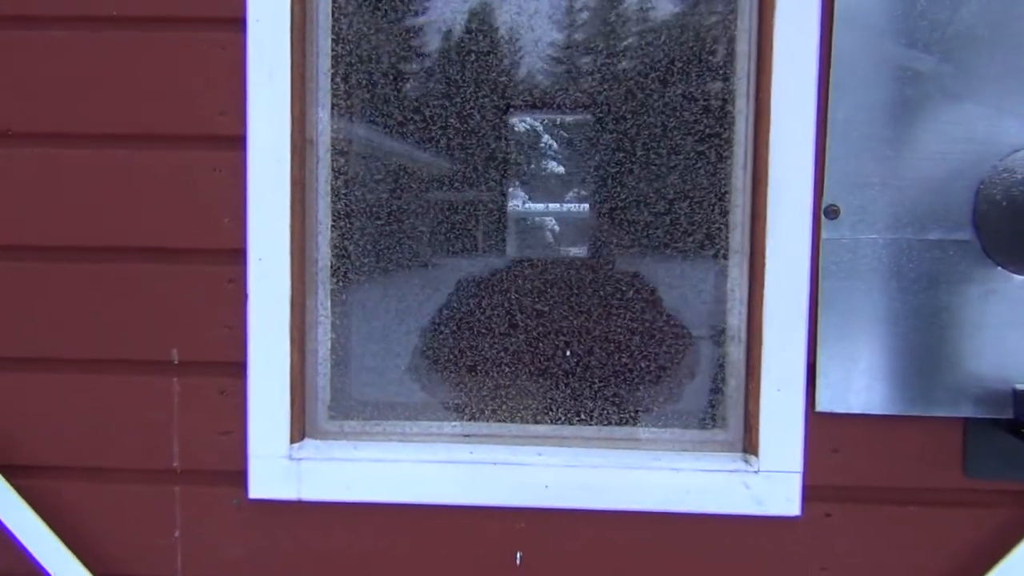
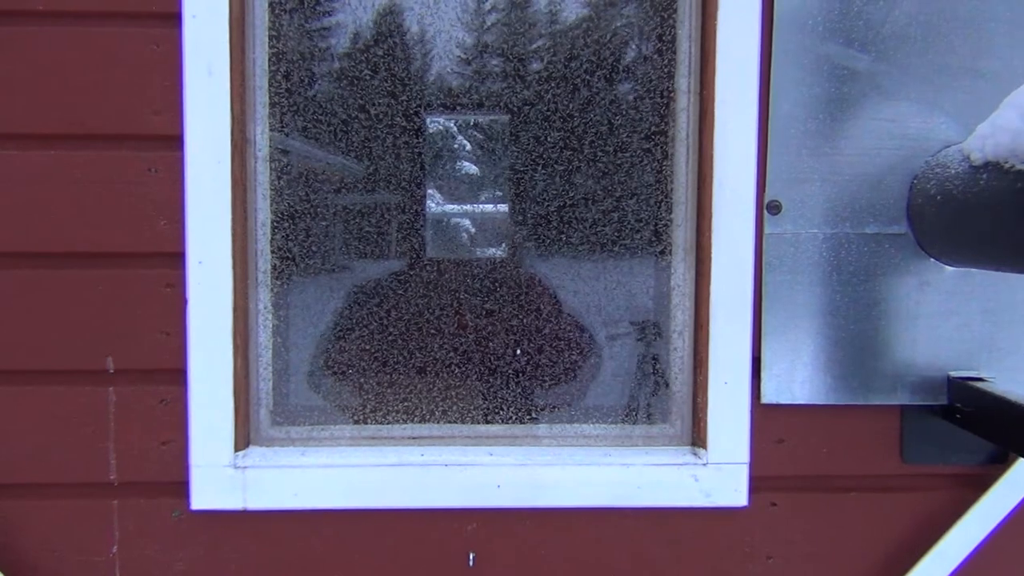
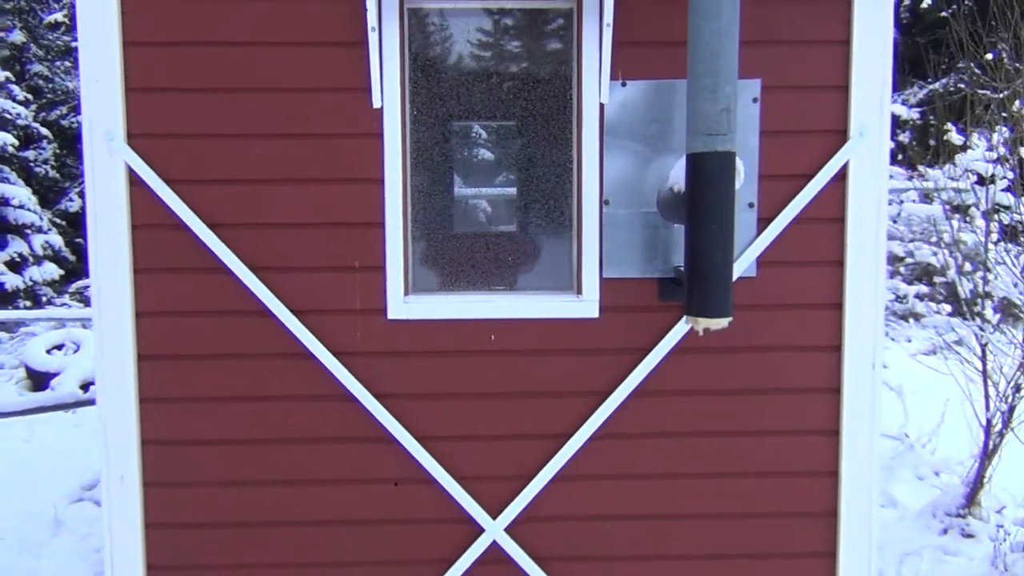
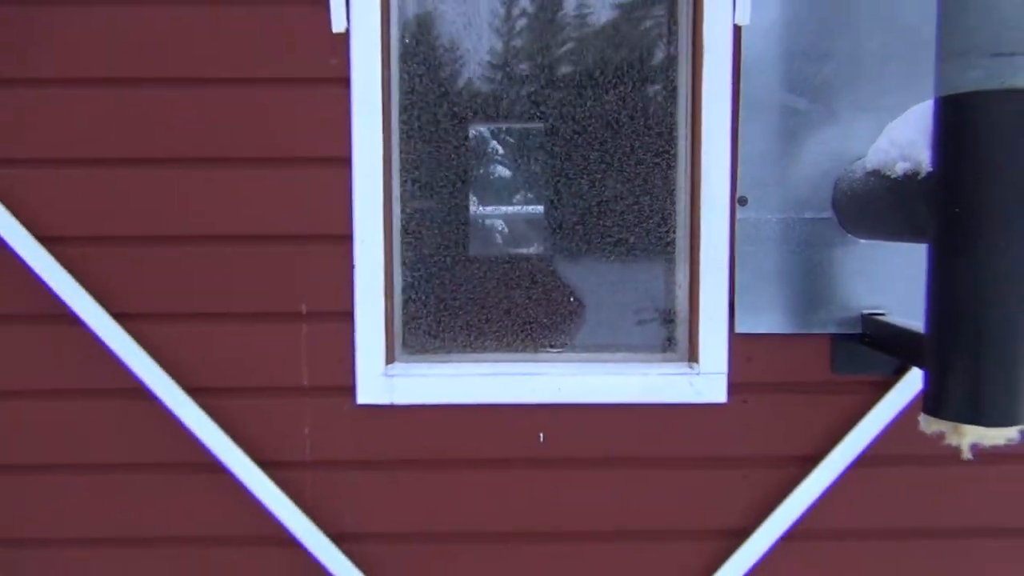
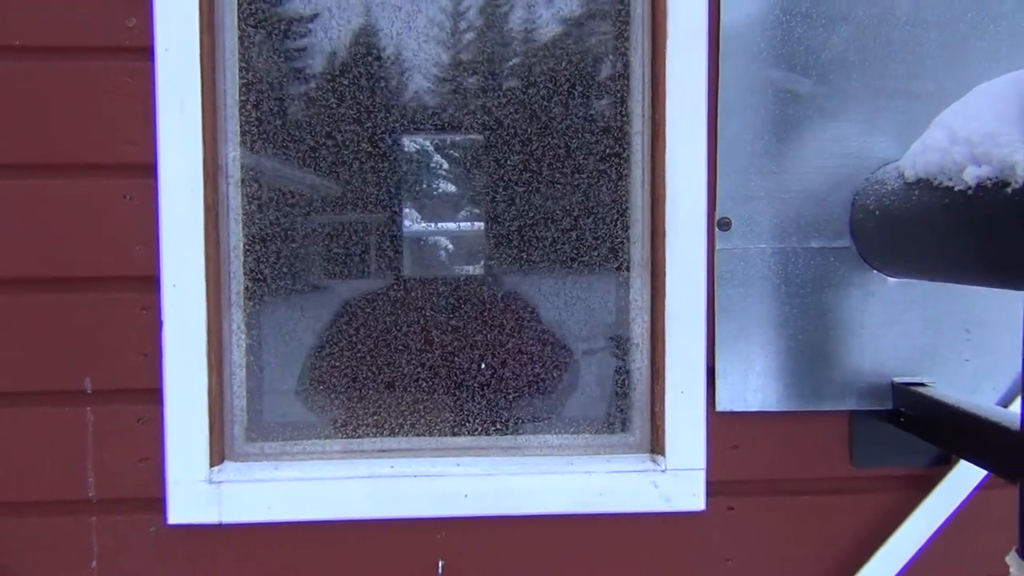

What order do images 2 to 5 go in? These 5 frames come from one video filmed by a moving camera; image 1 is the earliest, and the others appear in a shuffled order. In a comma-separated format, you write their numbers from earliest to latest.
2, 5, 4, 3
